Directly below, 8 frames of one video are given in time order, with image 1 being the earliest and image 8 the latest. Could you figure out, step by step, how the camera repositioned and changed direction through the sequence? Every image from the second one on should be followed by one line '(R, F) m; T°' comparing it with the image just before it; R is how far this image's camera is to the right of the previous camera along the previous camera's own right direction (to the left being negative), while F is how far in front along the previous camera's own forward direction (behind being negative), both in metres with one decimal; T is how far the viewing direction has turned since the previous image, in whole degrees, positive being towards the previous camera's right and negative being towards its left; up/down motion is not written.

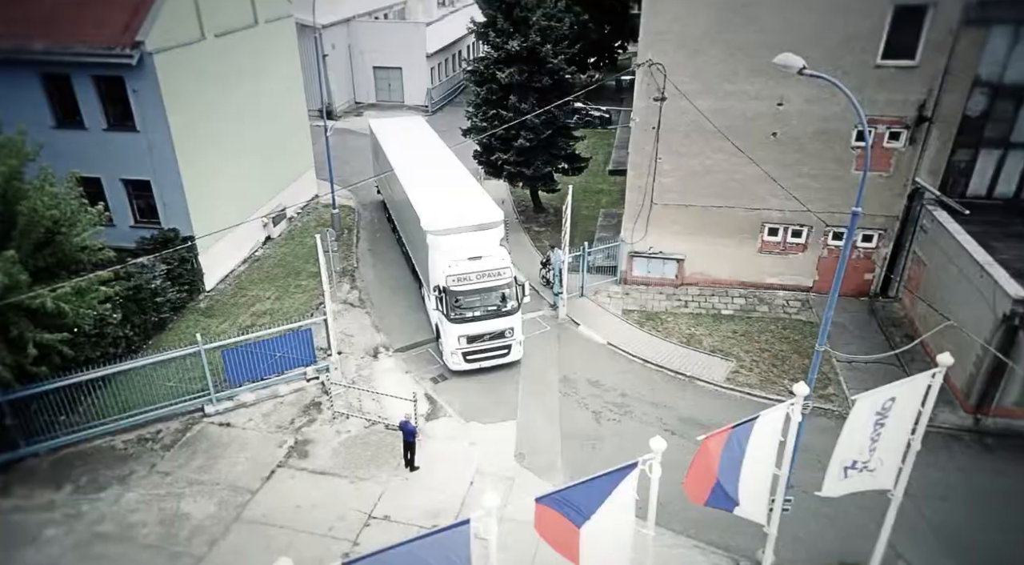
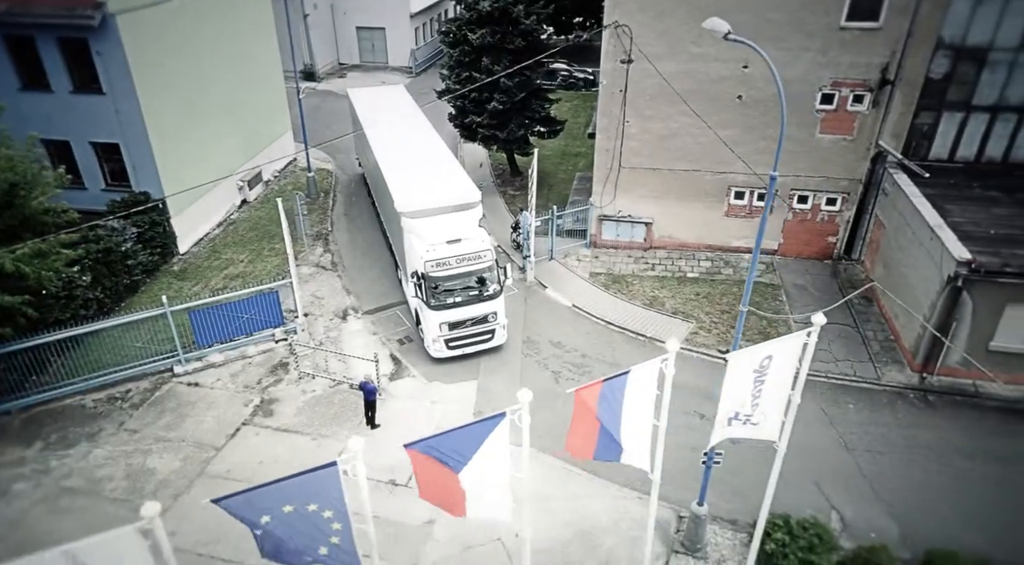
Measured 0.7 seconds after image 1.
(+0.9, -0.3) m; 0°
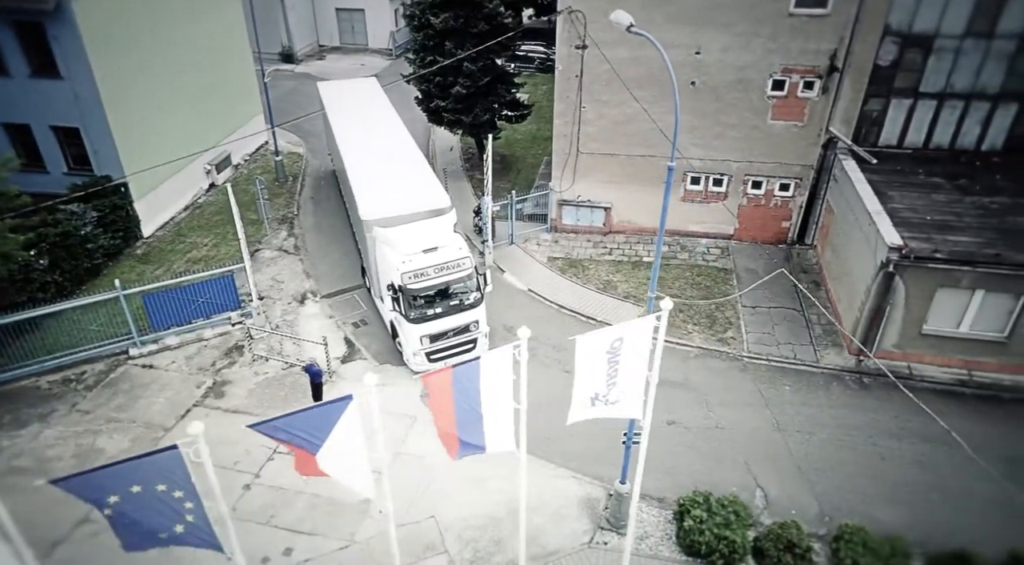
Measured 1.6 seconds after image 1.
(+1.2, -0.3) m; 0°
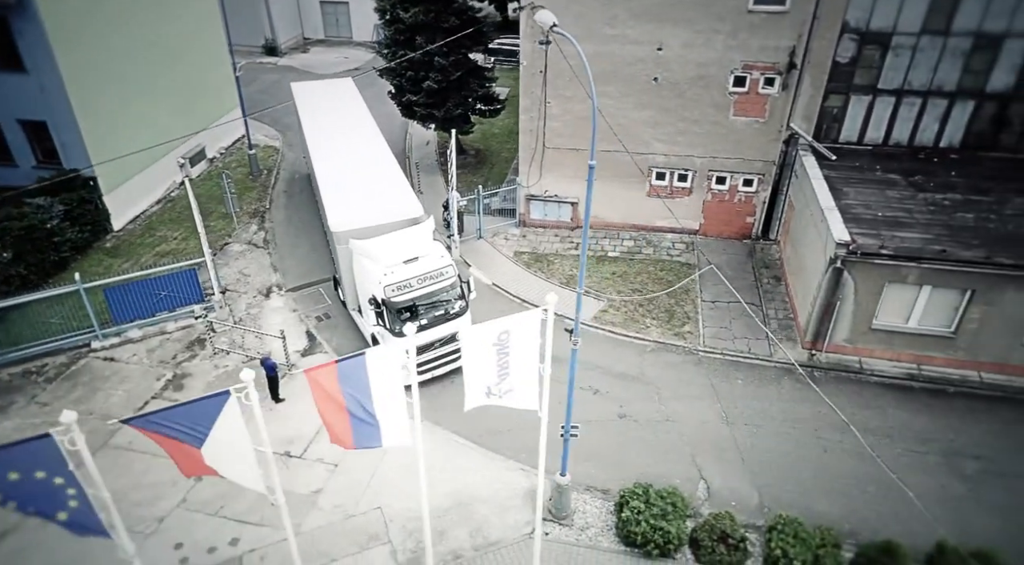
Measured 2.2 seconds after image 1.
(+1.0, -0.2) m; 0°
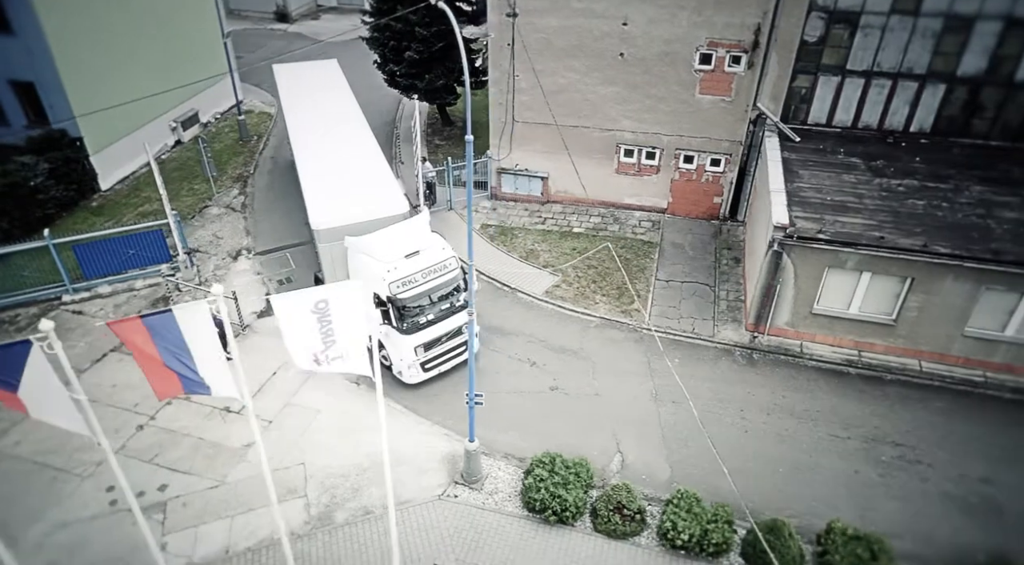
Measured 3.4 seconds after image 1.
(+2.1, -0.2) m; -3°
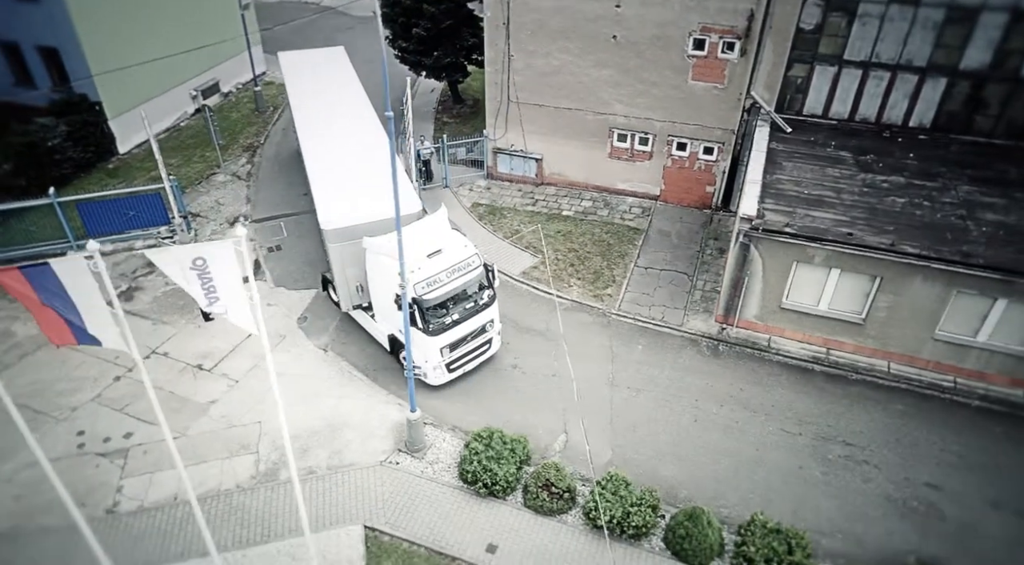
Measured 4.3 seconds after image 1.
(+1.8, -0.1) m; -4°
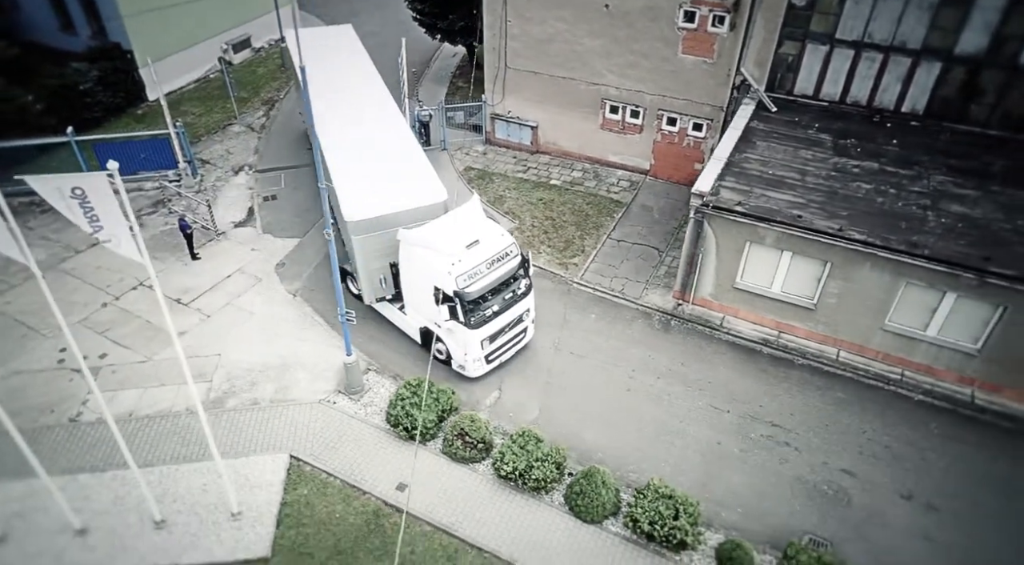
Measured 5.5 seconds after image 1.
(+2.4, -0.3) m; -5°
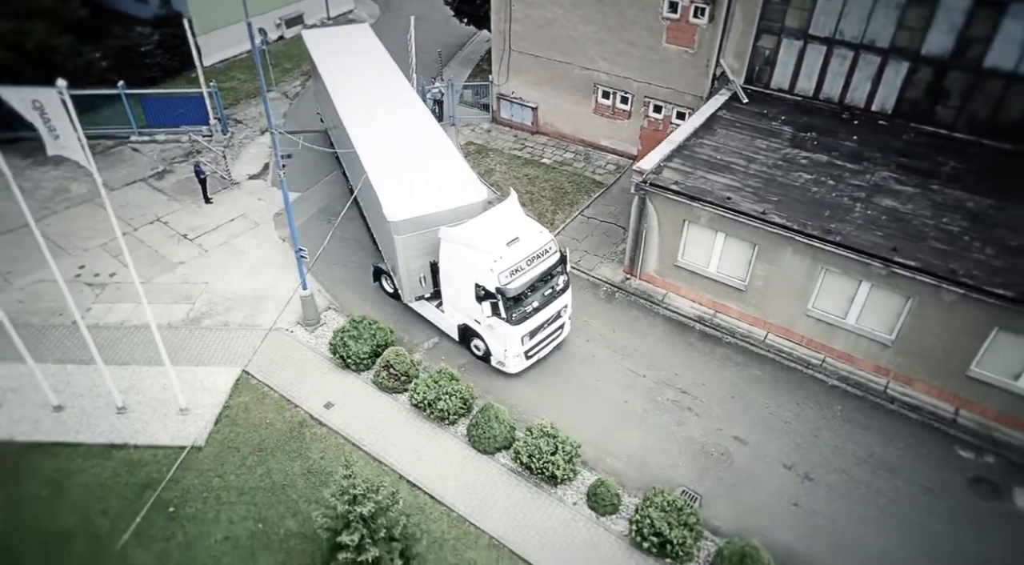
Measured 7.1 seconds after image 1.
(+3.0, -1.1) m; -6°
